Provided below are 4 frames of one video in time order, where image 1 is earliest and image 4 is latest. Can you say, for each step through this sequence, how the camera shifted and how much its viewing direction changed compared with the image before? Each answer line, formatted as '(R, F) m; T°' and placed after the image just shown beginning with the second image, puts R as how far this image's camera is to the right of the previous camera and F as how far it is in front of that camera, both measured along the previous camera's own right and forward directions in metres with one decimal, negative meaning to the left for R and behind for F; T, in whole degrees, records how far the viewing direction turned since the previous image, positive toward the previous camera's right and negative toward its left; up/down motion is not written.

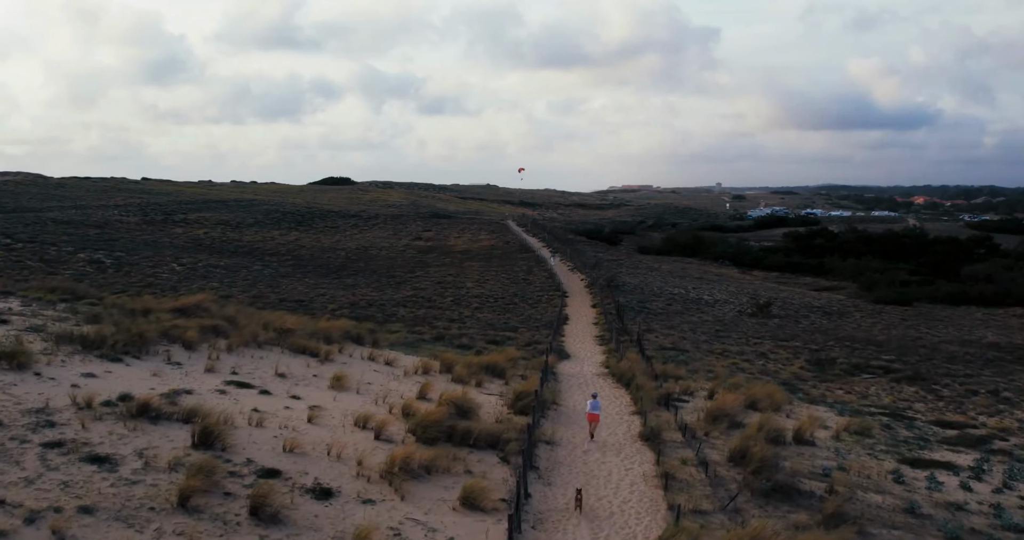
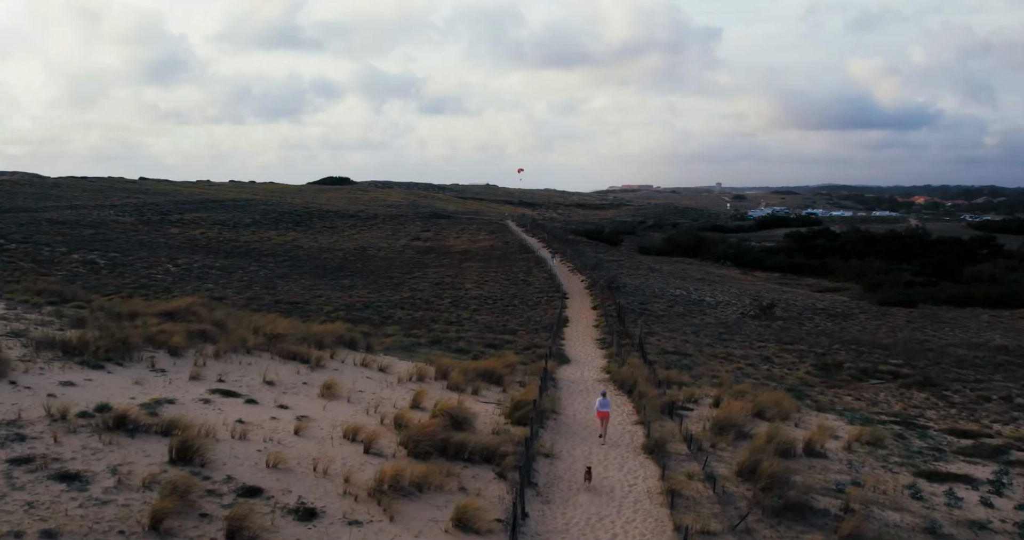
(0.0, +0.6) m; 0°
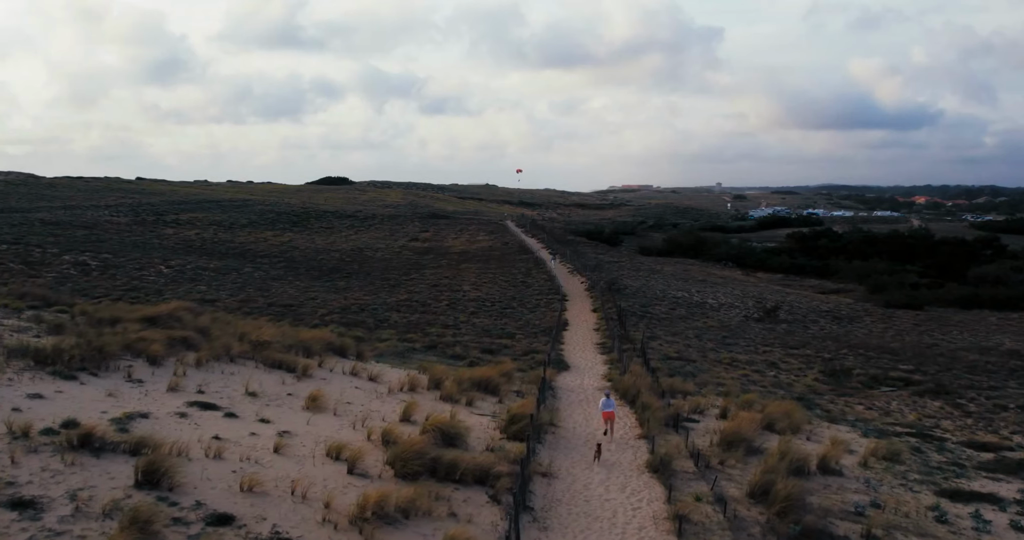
(+0.1, +0.7) m; 0°
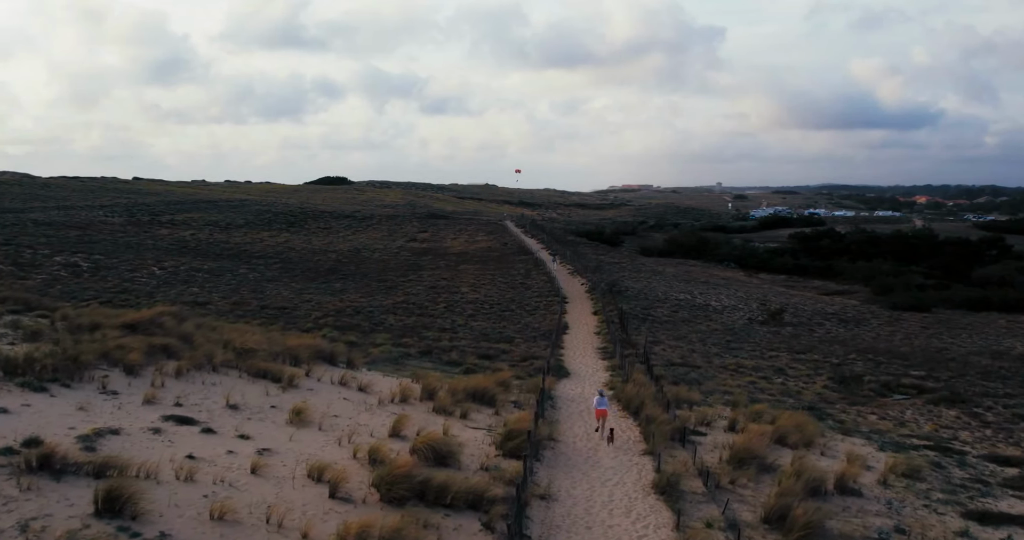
(+0.1, +0.7) m; 0°
